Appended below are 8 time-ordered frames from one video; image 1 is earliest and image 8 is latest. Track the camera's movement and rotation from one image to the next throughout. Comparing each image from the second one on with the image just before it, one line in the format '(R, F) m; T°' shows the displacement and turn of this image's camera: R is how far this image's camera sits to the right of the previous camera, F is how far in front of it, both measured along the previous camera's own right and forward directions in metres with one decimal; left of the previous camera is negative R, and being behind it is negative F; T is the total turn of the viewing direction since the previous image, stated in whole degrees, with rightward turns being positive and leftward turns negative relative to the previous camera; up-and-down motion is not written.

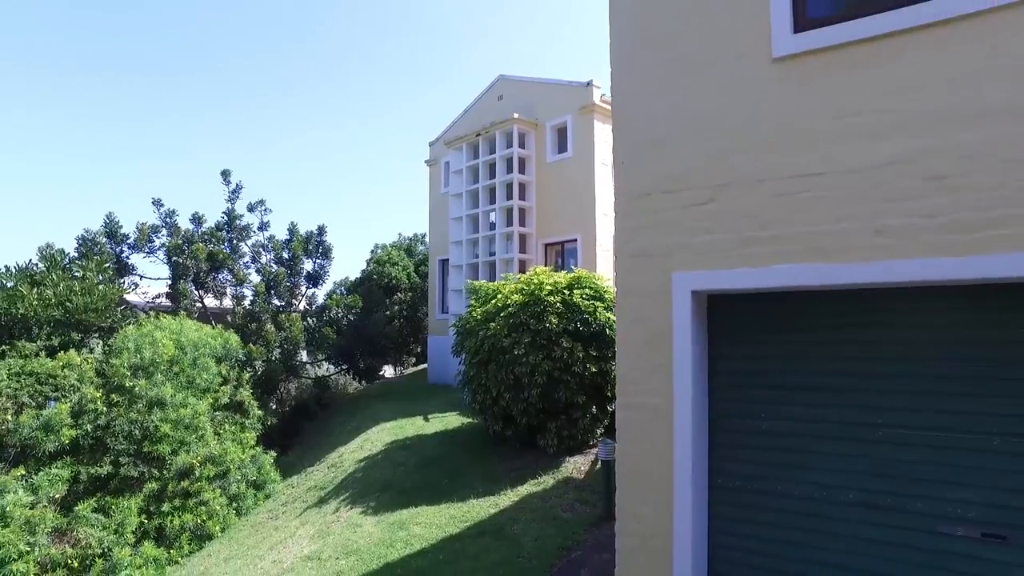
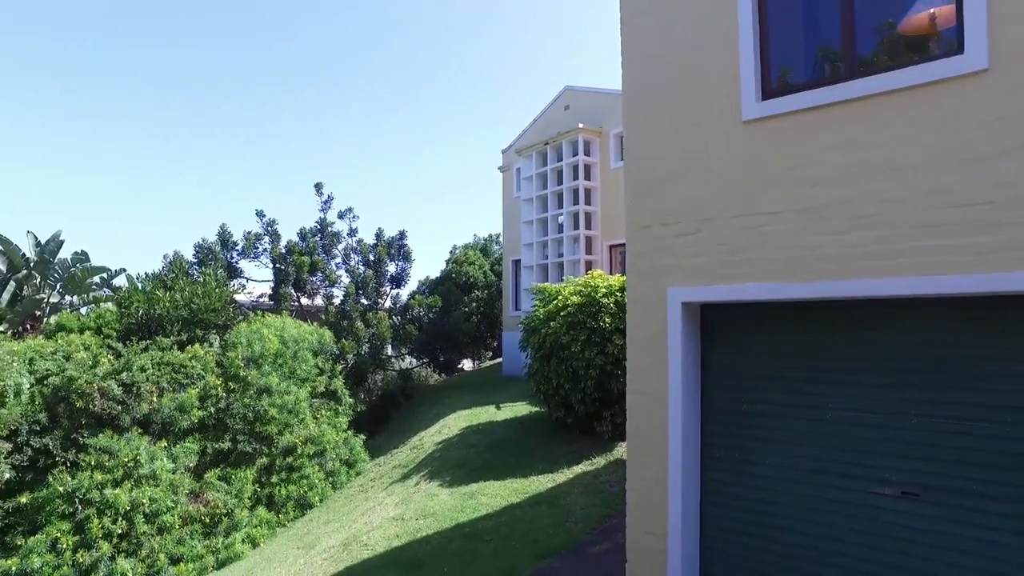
(+0.4, -1.3) m; -7°
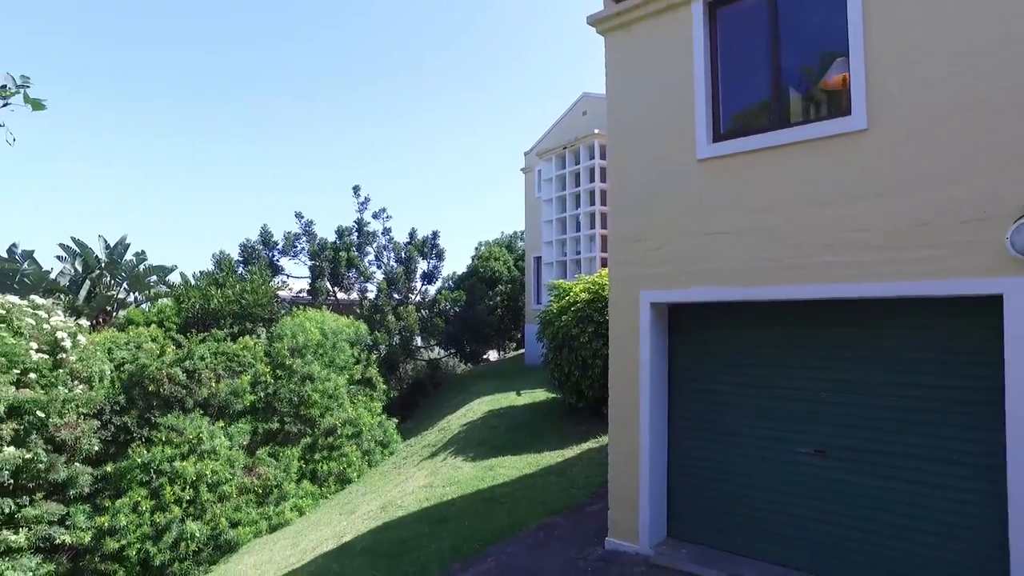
(+0.2, -1.4) m; -2°
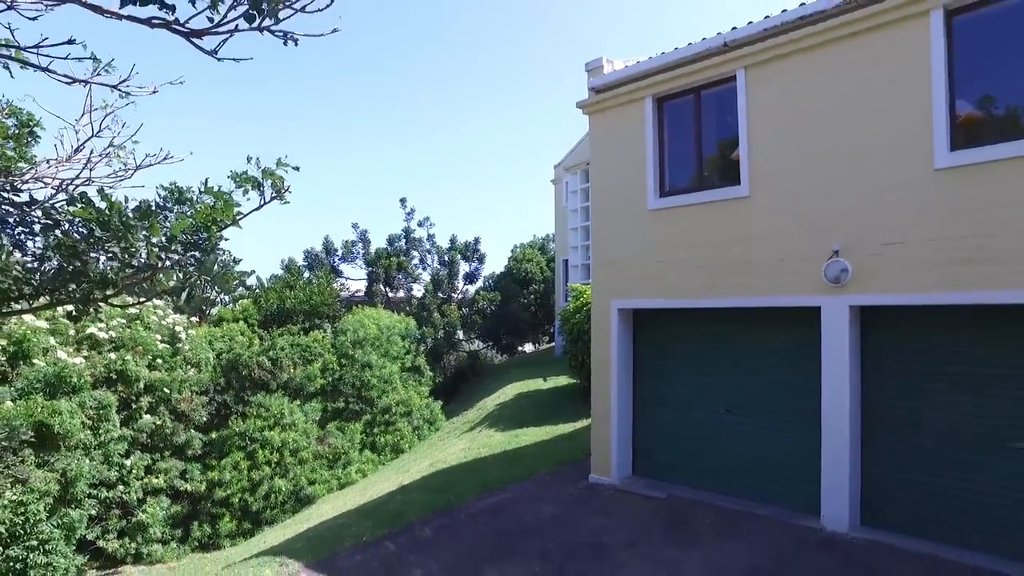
(+0.5, -2.9) m; -4°
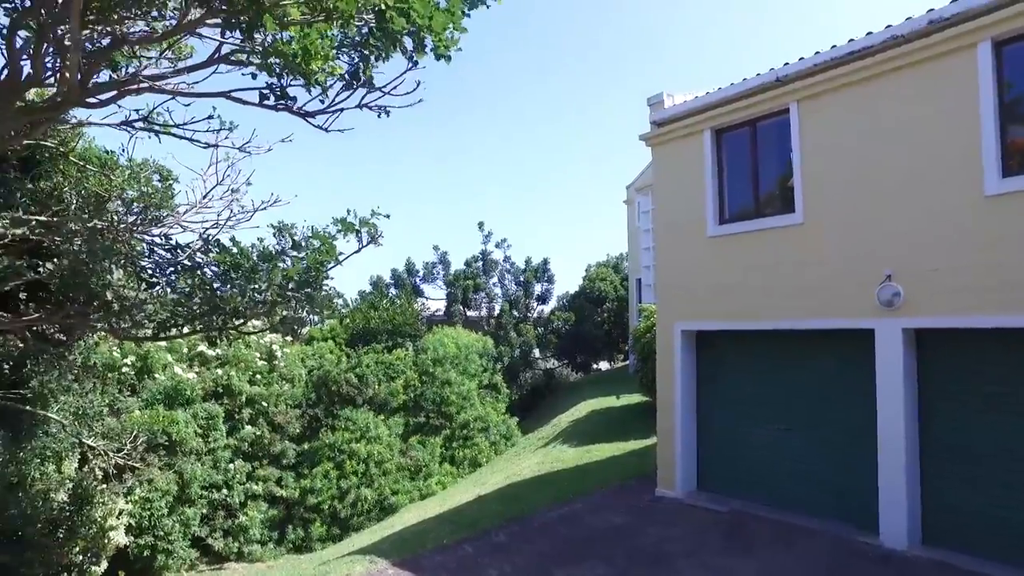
(+0.2, -0.7) m; -6°
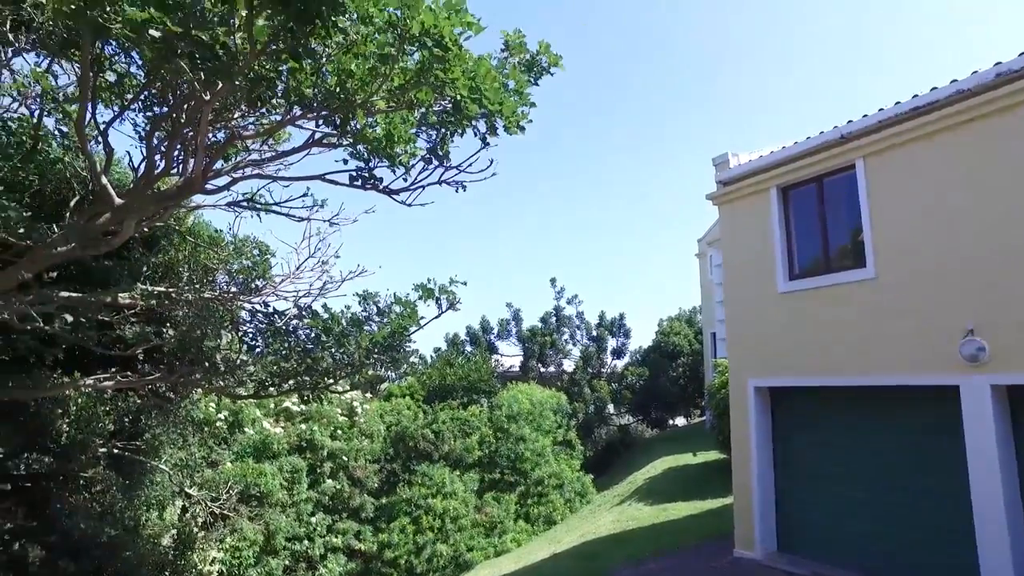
(0.0, -0.3) m; -6°
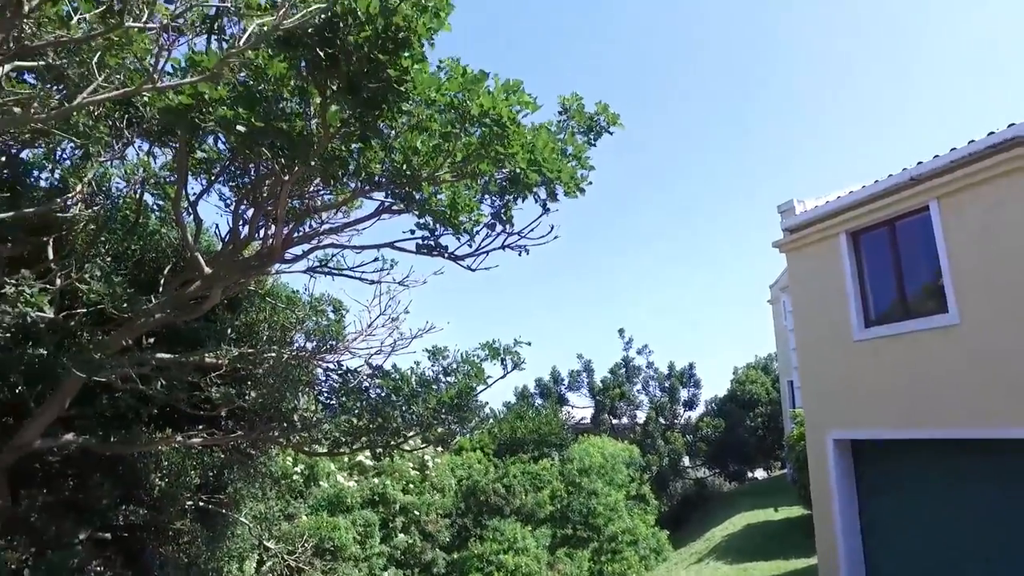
(+0.1, -0.1) m; -6°
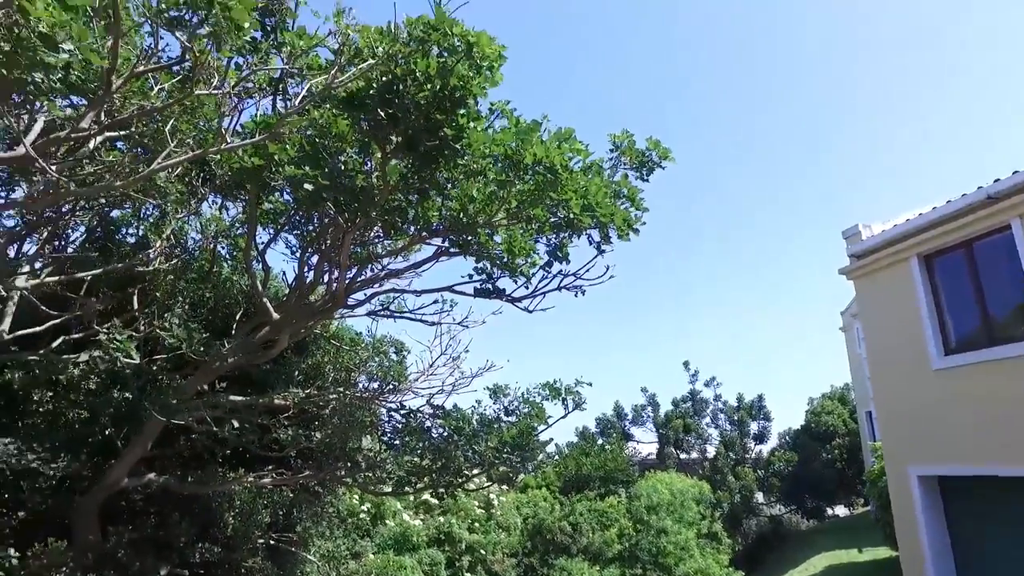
(0.0, 0.0) m; -5°
